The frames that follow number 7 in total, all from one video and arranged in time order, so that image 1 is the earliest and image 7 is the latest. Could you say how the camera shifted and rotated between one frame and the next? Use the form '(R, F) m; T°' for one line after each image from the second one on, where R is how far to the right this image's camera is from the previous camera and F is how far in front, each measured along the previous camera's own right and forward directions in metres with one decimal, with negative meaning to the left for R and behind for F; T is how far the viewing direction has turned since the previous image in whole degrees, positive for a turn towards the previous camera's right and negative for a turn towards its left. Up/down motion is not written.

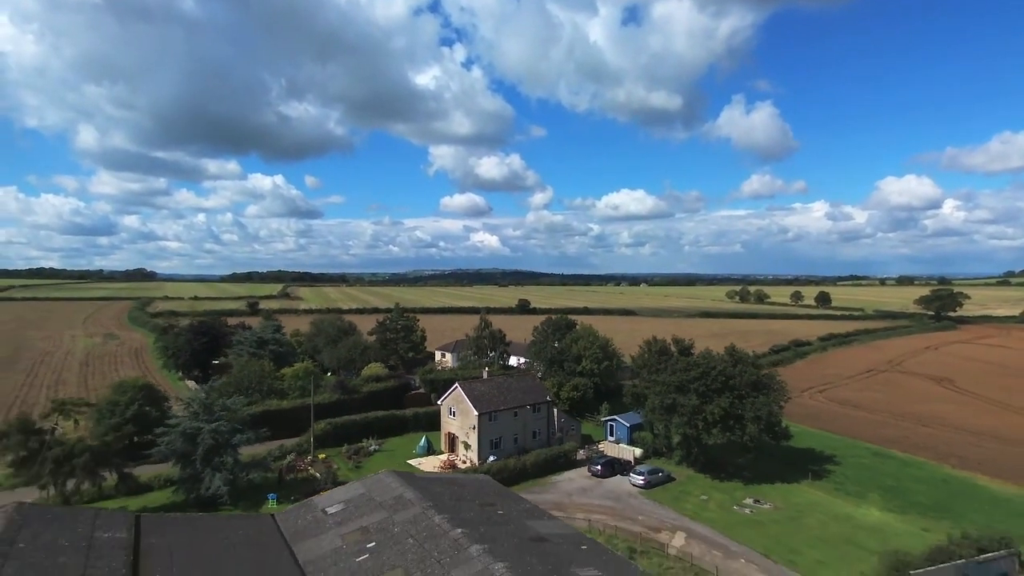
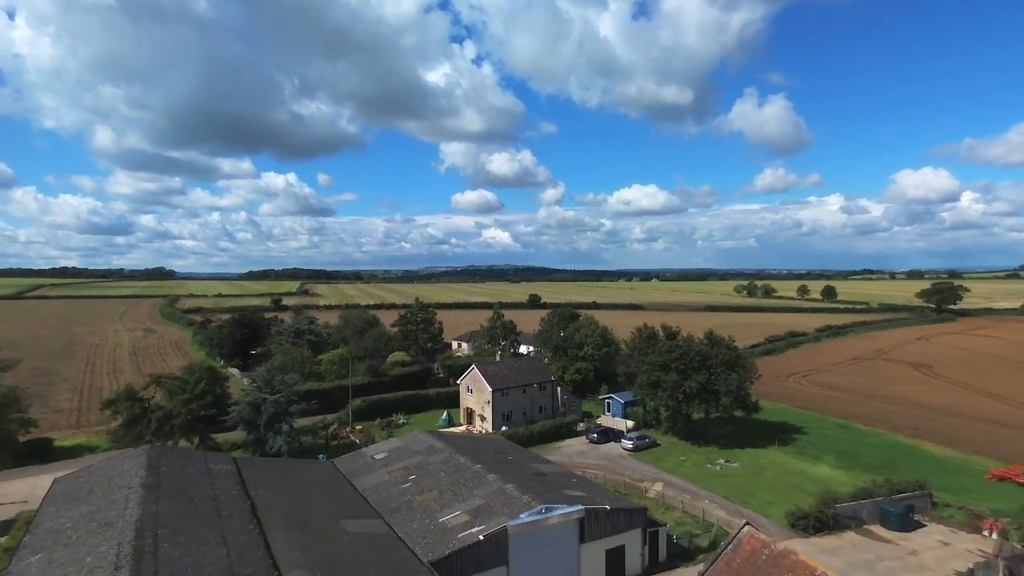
(+0.2, -5.2) m; -1°
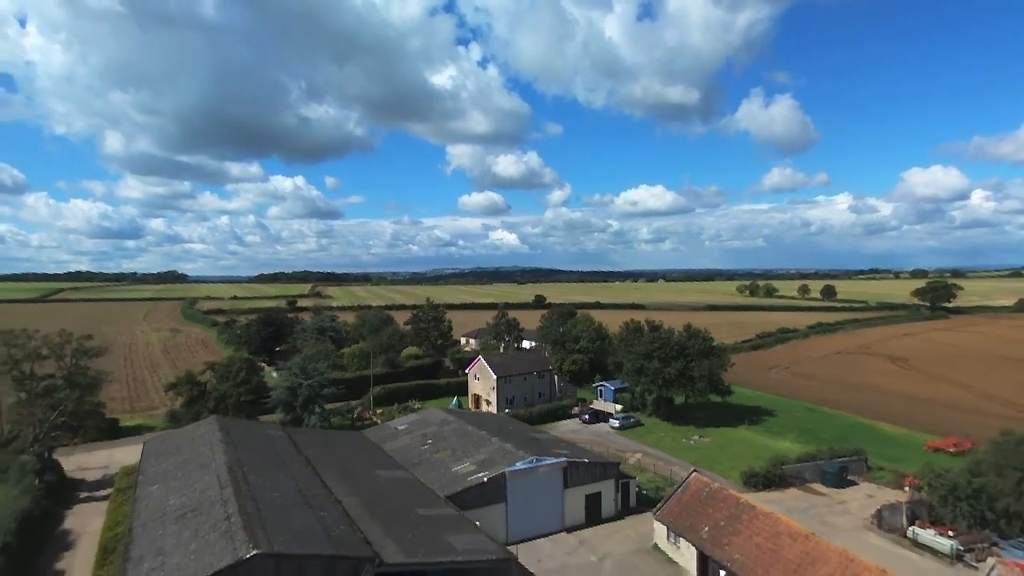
(+0.4, -5.0) m; -1°
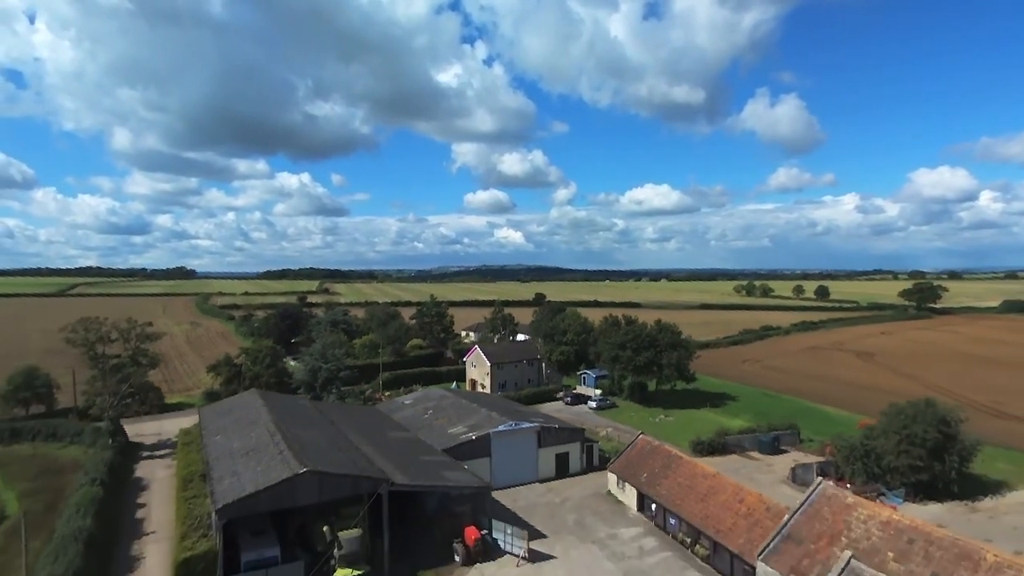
(+1.0, -5.8) m; 0°
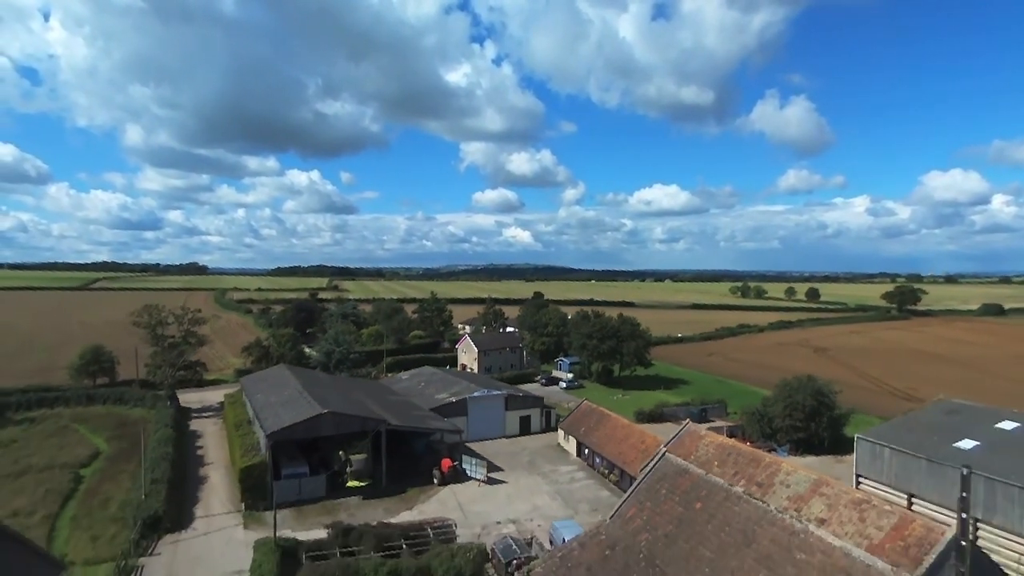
(+2.1, -8.0) m; -1°
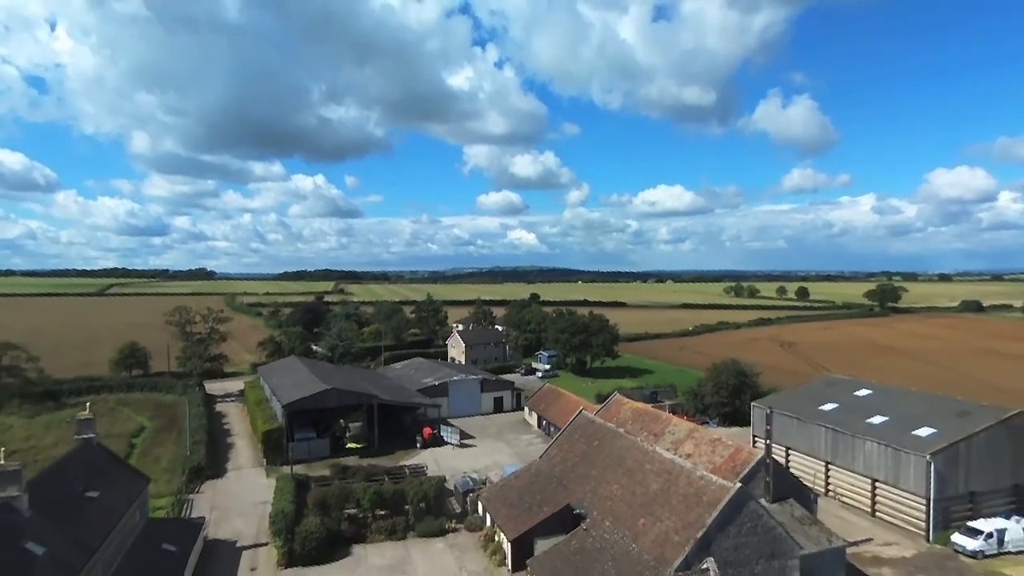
(+2.4, -7.0) m; -1°
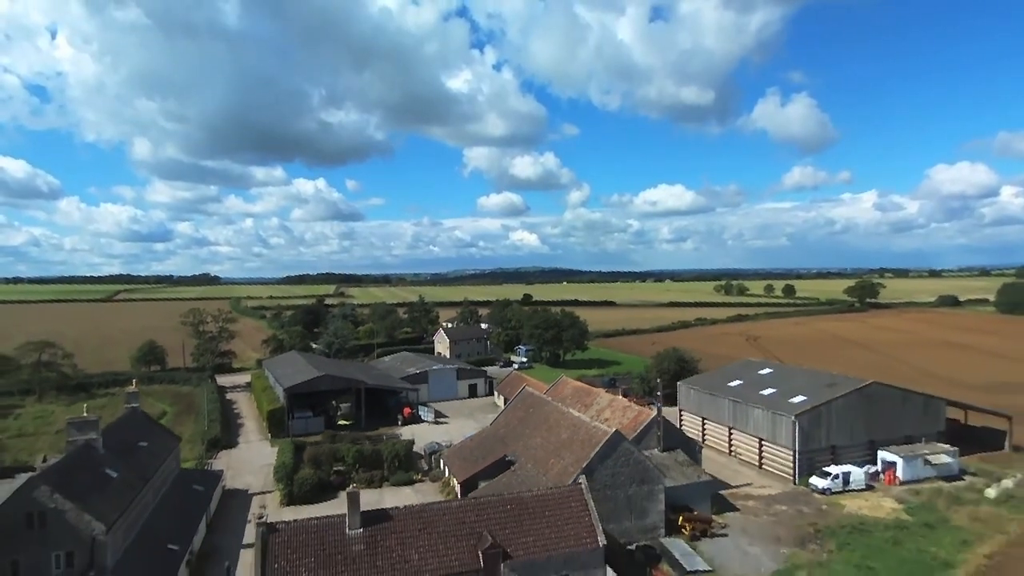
(+2.7, -6.5) m; 0°
